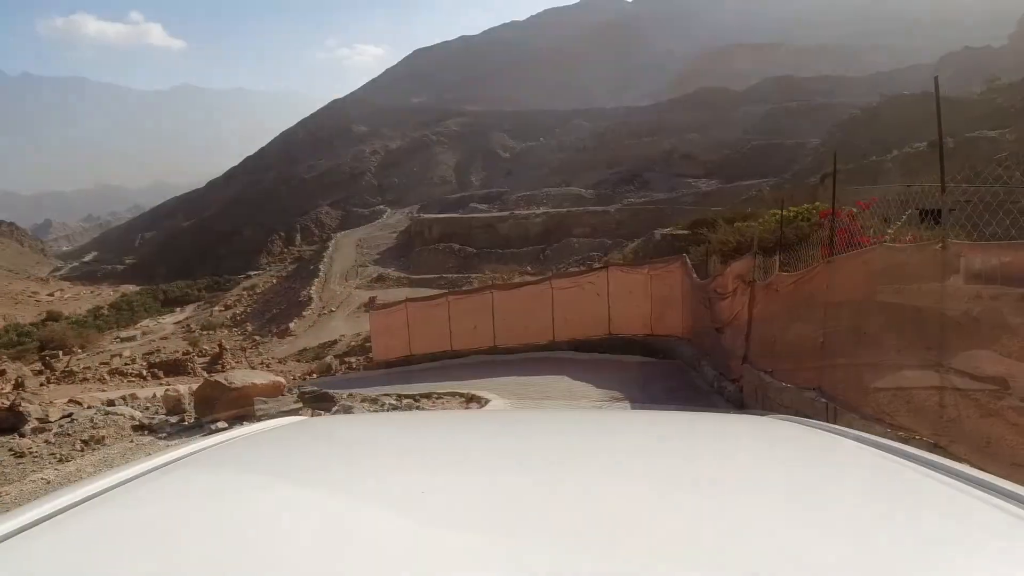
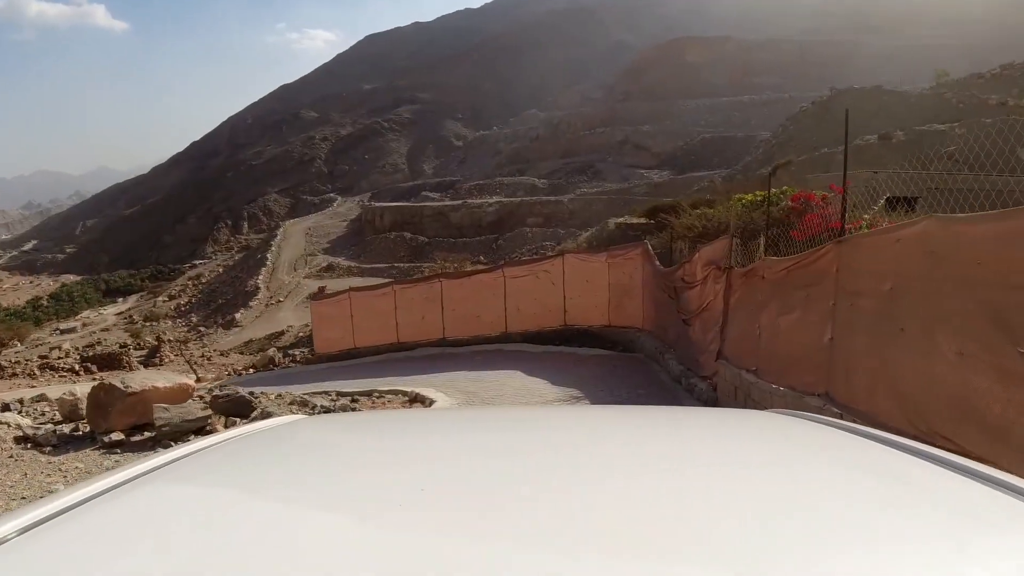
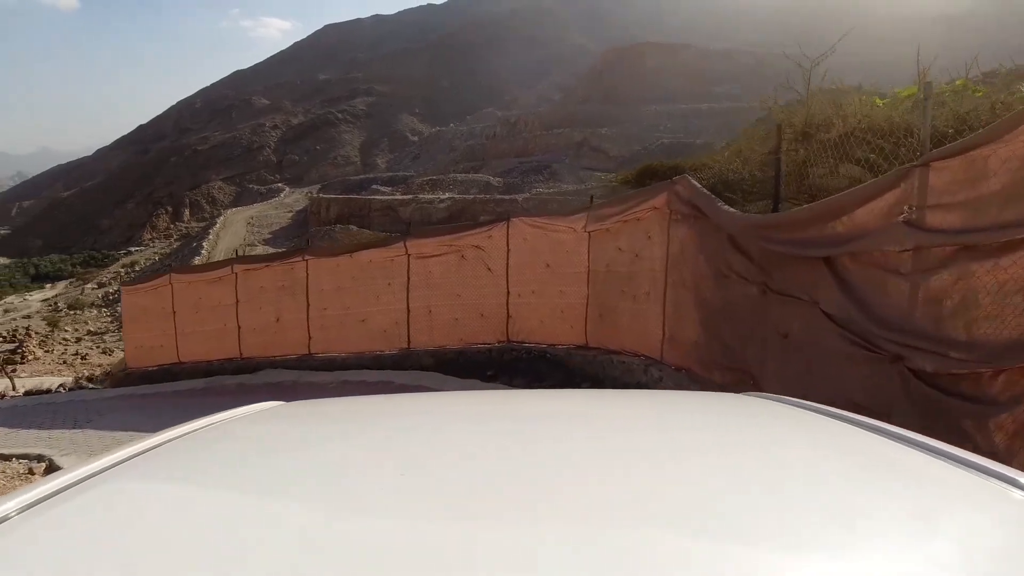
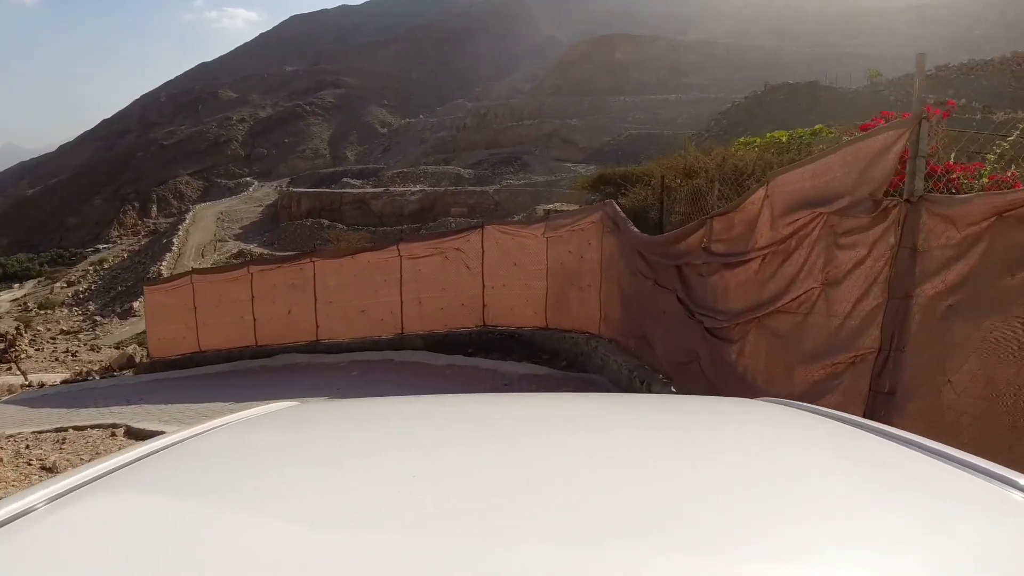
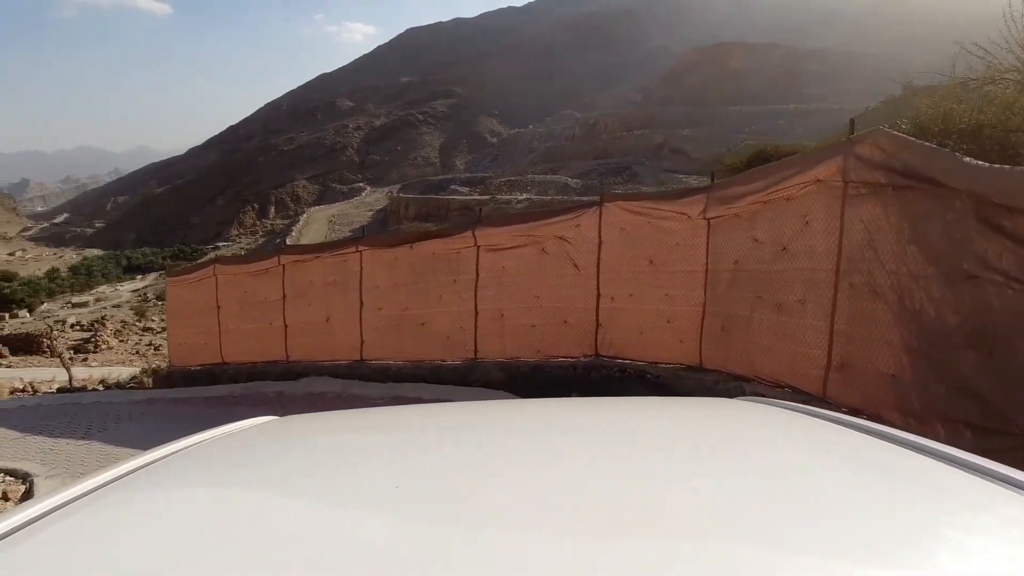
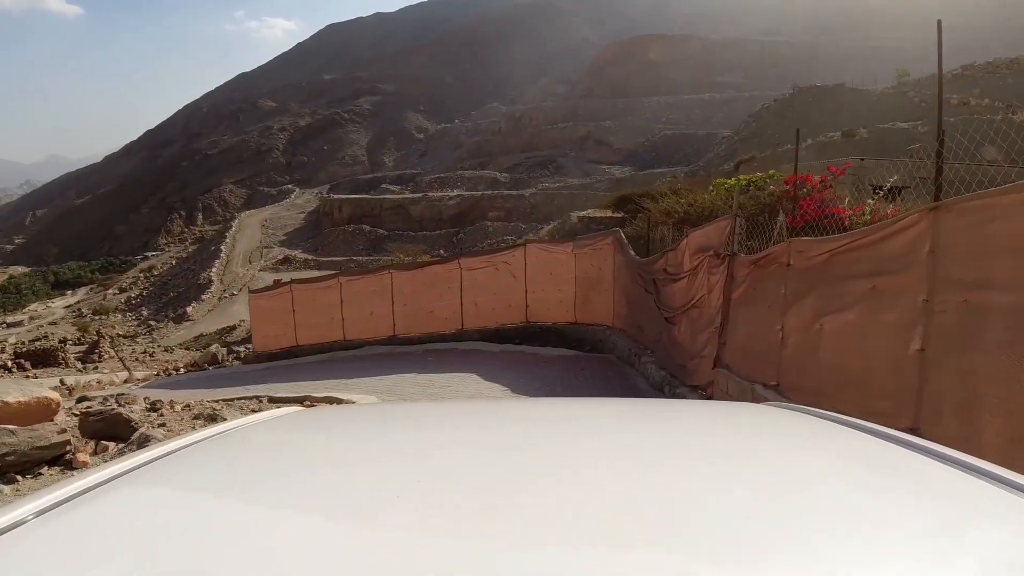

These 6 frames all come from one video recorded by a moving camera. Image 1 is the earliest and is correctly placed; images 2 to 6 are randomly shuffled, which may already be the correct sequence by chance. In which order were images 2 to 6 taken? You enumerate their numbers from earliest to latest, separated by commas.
2, 6, 4, 3, 5
